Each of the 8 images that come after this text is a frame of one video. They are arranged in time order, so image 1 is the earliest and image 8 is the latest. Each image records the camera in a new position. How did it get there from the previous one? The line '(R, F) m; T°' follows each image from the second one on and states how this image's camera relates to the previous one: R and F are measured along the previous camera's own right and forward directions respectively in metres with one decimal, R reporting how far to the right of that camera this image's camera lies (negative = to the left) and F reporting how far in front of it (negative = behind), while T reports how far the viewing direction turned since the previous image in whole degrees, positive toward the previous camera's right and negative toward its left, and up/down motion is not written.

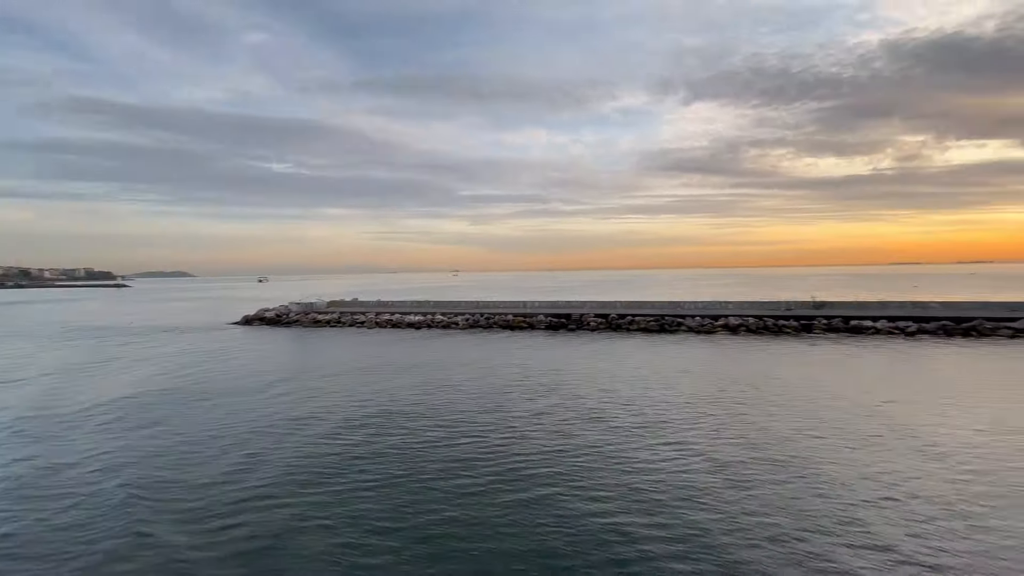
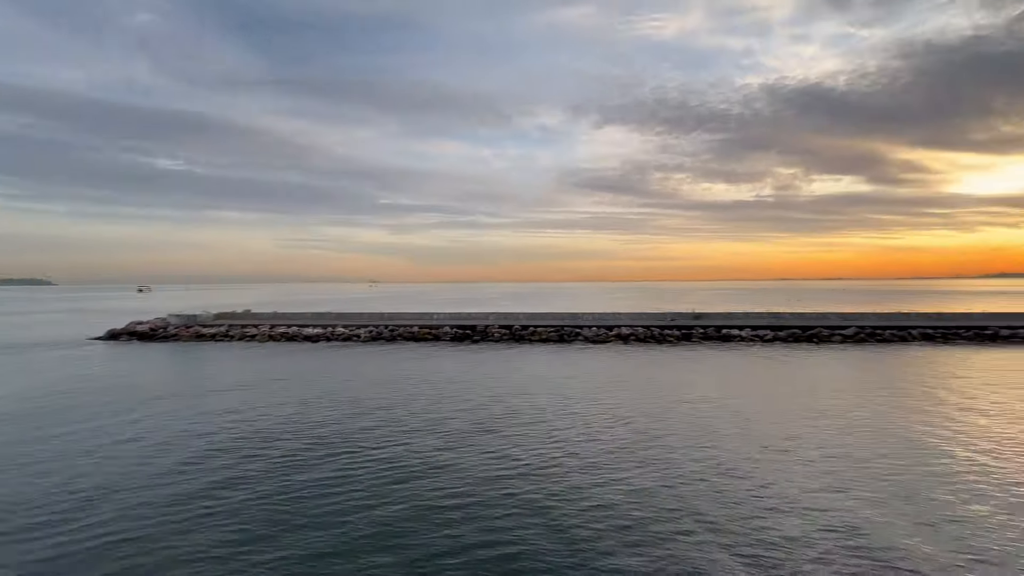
(-1.9, -2.3) m; +10°
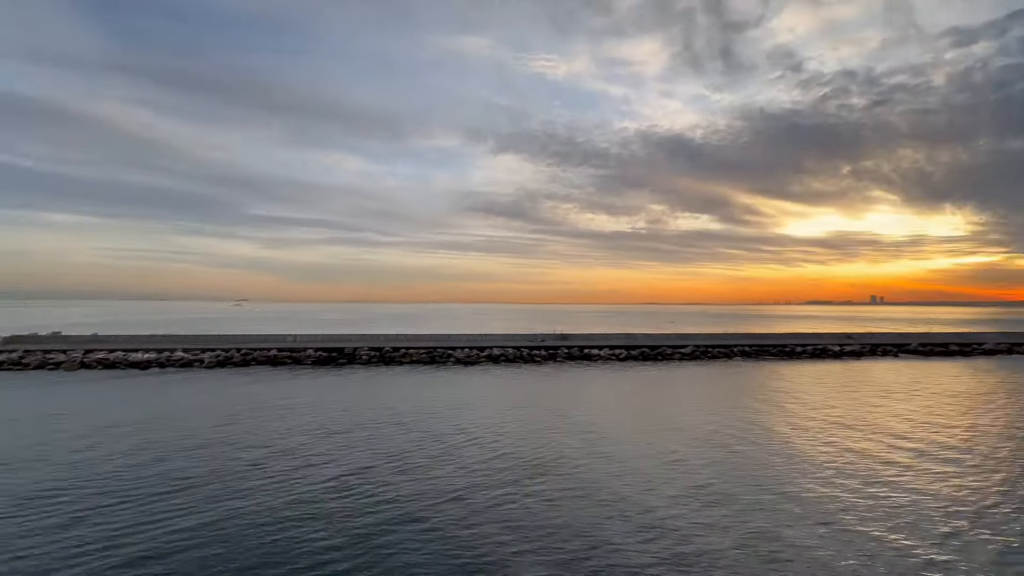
(-2.5, -1.5) m; +13°
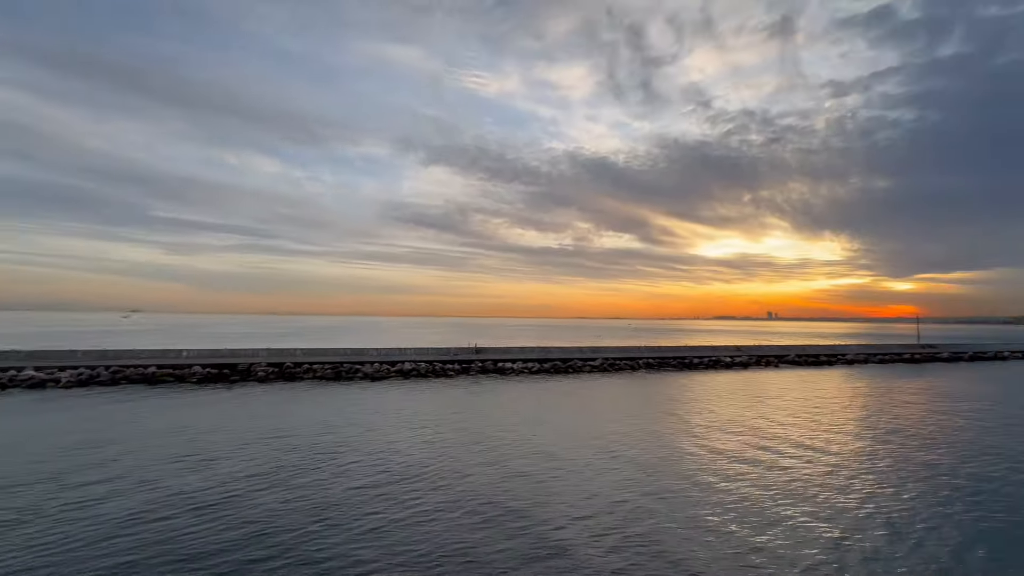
(-1.0, -0.2) m; +8°
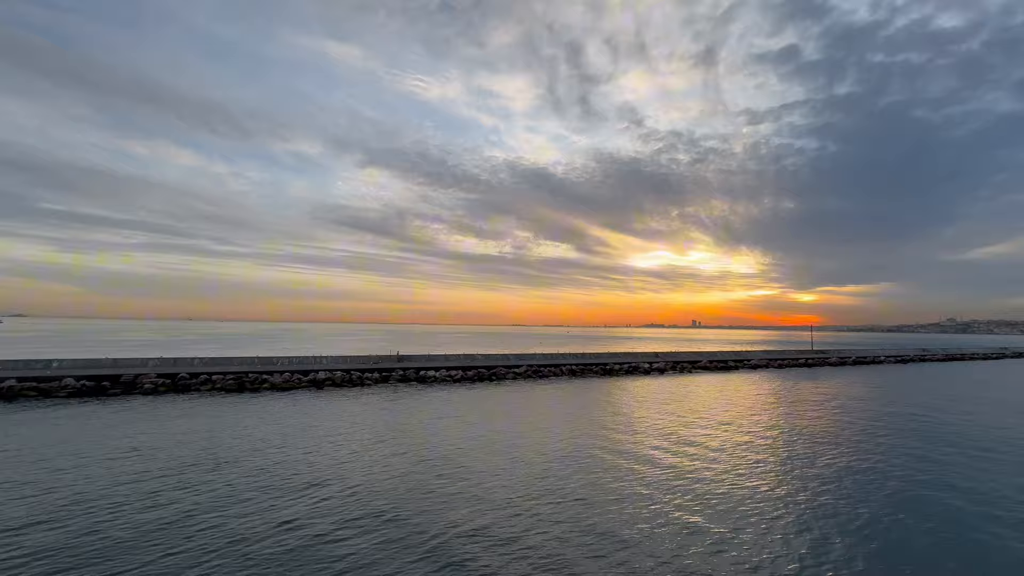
(-0.1, +0.4) m; +6°
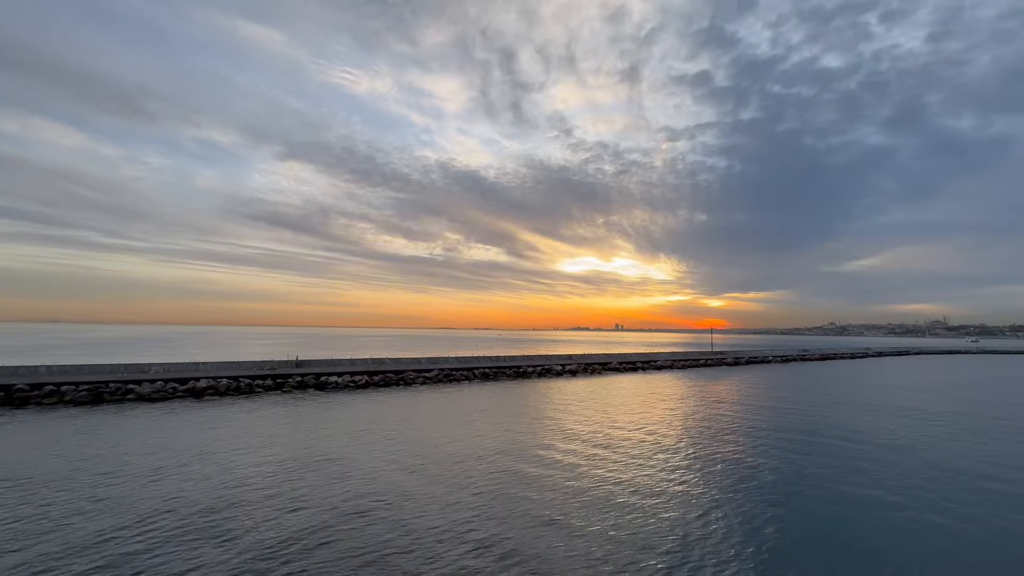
(+0.1, +1.0) m; +7°
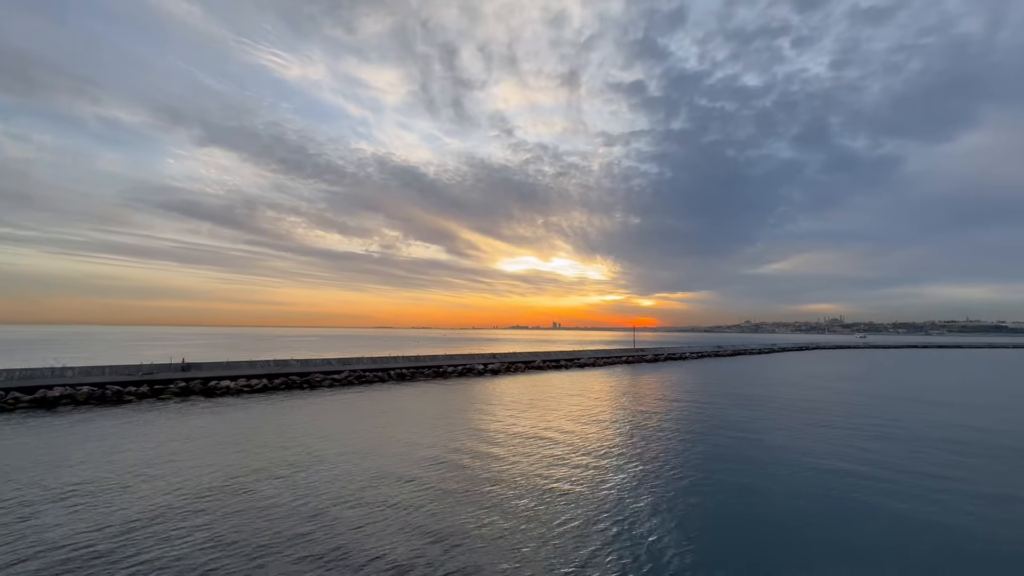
(+0.1, +1.0) m; +6°
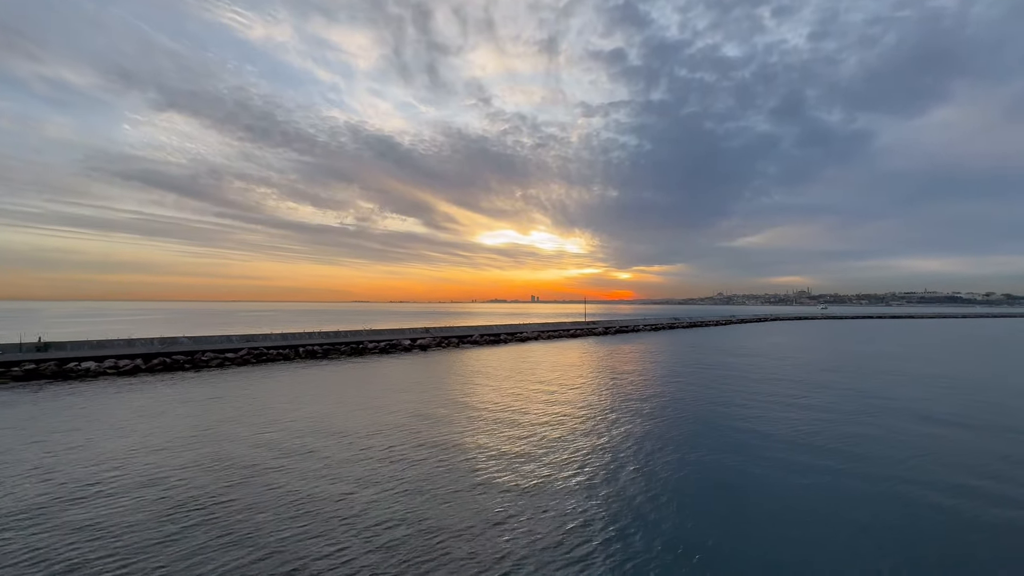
(+0.1, +0.6) m; +2°
